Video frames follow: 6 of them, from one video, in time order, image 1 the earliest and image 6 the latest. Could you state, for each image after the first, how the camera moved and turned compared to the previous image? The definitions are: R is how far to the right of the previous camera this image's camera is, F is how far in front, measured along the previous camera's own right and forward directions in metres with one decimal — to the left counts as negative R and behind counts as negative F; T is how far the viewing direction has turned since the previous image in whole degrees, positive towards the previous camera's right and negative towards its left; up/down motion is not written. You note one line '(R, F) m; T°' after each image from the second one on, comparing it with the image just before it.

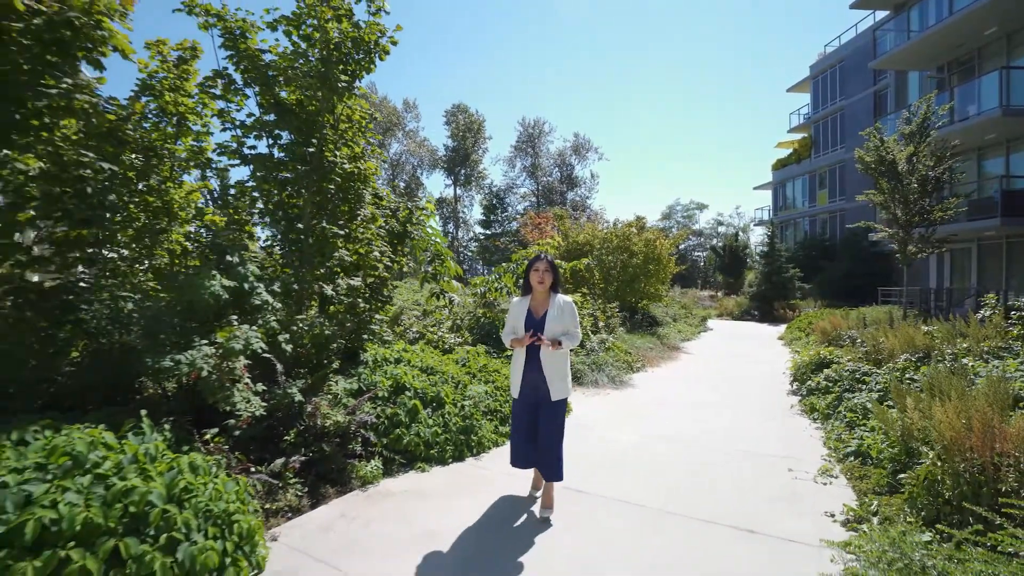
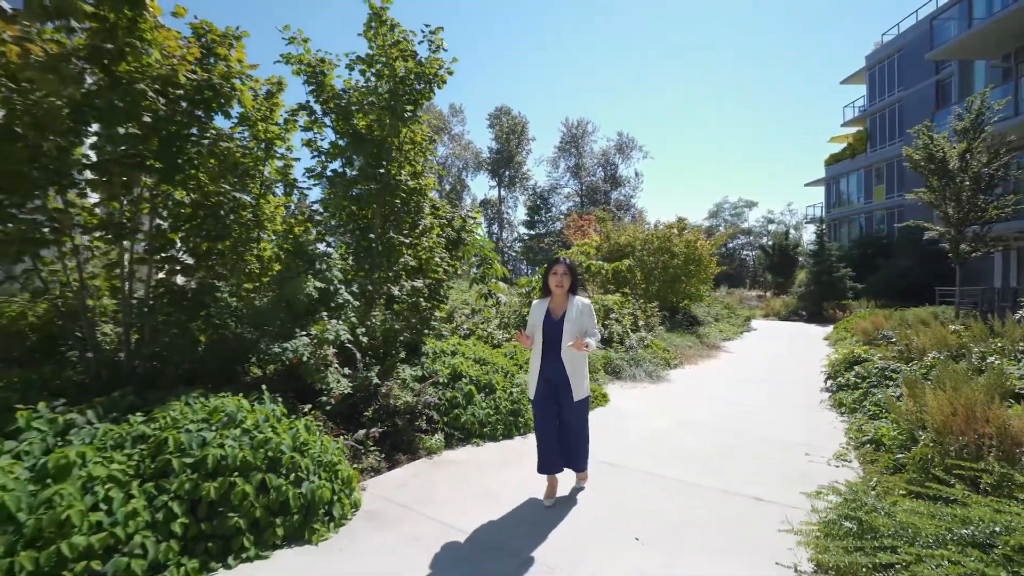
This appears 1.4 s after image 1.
(0.0, -0.7) m; -5°
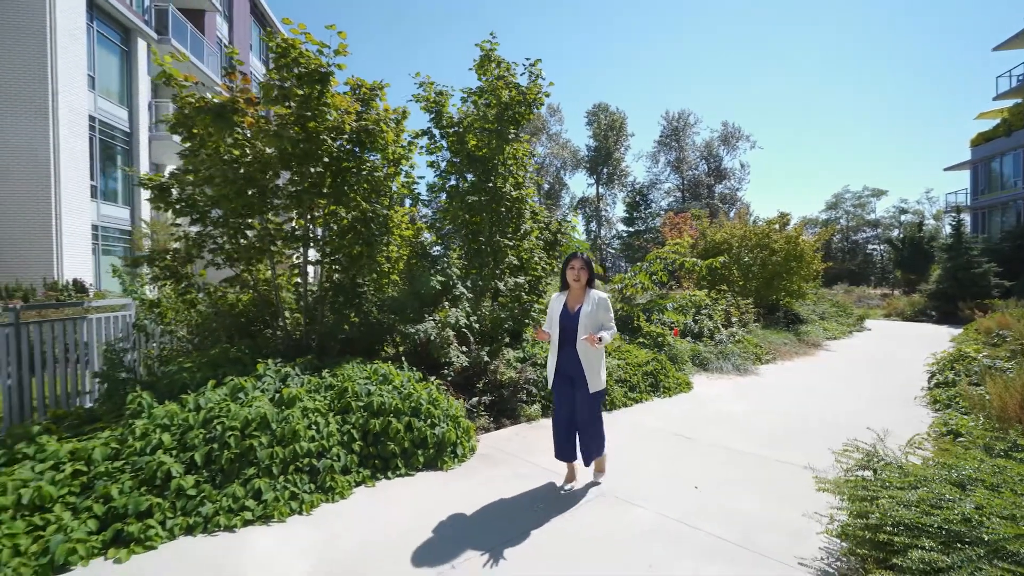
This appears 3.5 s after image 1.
(+0.1, -0.9) m; -11°
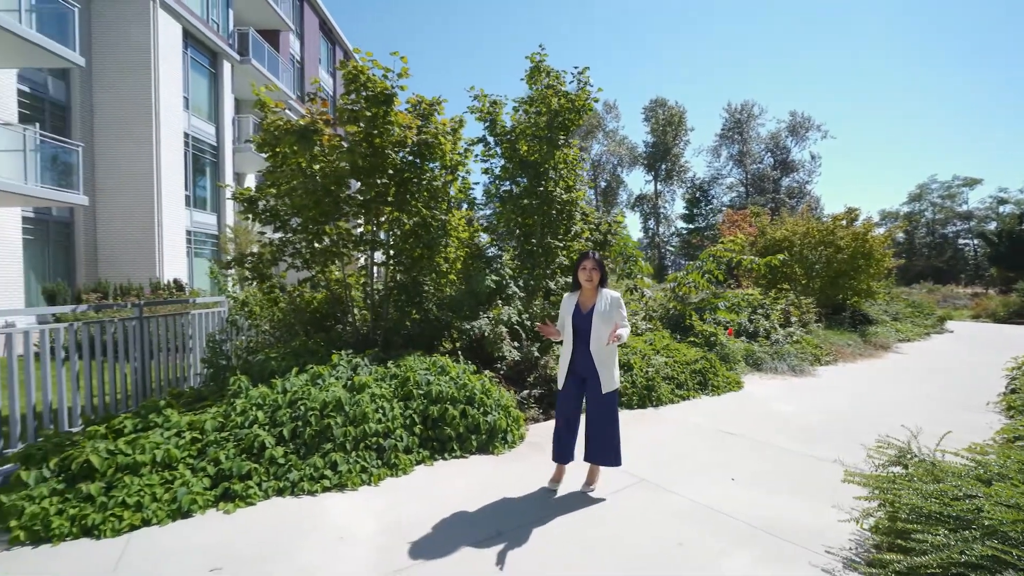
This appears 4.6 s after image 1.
(+0.1, -0.3) m; -7°
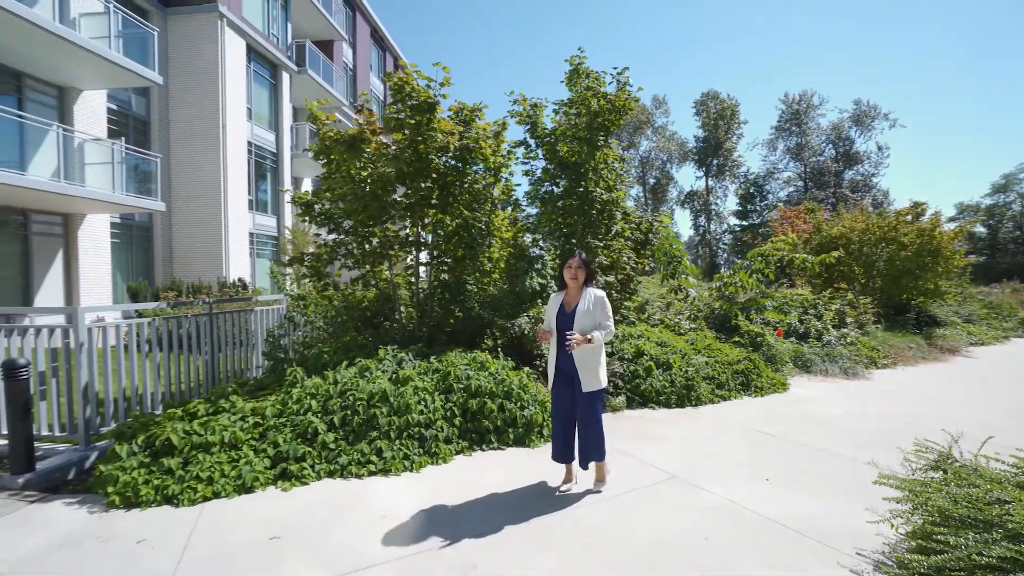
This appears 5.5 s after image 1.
(+0.1, -0.2) m; -5°
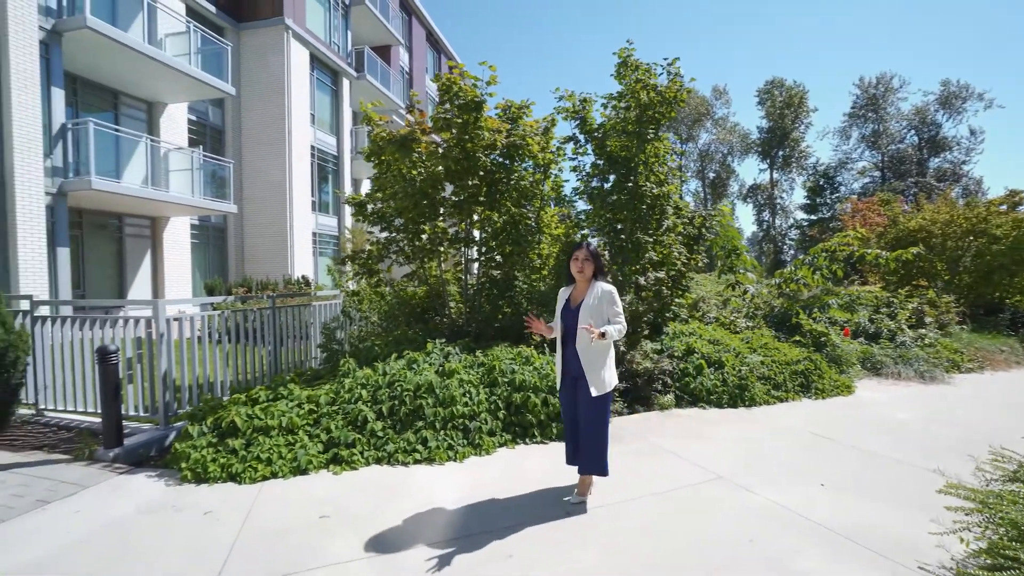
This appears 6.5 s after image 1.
(+0.1, 0.0) m; -6°
